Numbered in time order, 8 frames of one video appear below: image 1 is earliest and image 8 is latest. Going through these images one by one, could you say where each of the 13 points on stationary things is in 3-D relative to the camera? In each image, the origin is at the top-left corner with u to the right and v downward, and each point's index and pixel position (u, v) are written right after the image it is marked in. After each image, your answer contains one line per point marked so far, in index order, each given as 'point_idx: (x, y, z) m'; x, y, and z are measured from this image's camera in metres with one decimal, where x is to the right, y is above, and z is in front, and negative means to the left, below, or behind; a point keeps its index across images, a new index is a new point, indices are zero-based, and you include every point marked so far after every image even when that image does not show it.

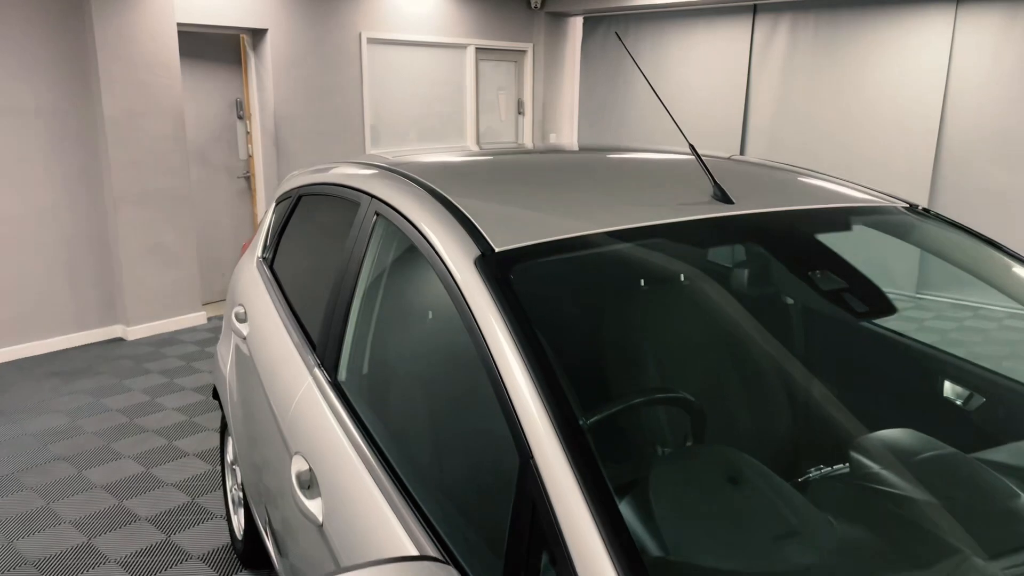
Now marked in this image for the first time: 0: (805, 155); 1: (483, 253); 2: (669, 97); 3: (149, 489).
0: (+2.1, +1.0, +6.0) m
1: (-0.1, +0.1, +1.2) m
2: (+1.2, +1.6, +6.7) m
3: (-1.2, -0.7, +2.7) m
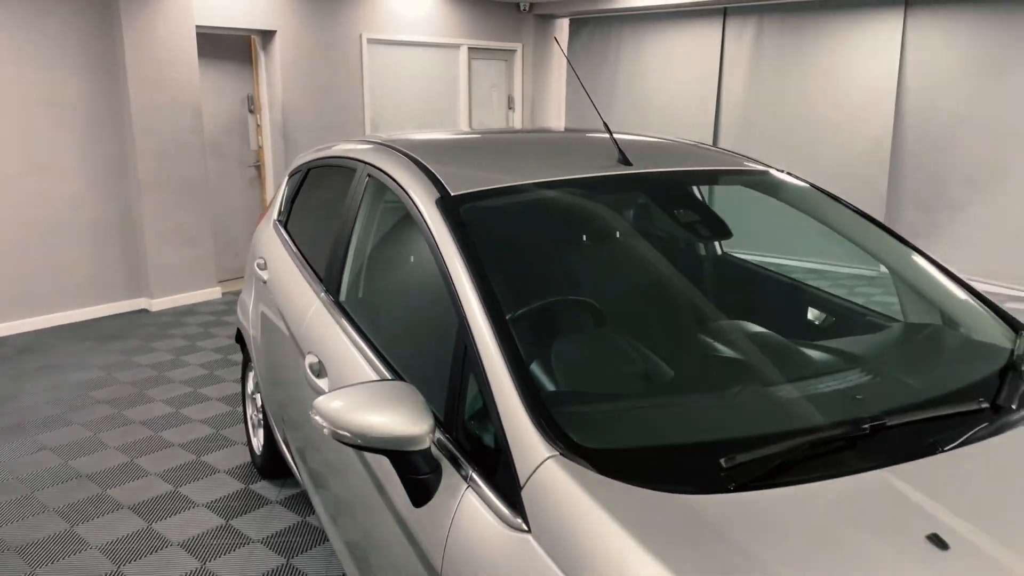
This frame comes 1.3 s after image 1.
0: (+2.0, +1.1, +6.5) m
1: (-0.2, +0.2, +1.7) m
2: (+1.1, +1.7, +7.2) m
3: (-1.3, -0.5, +3.2) m
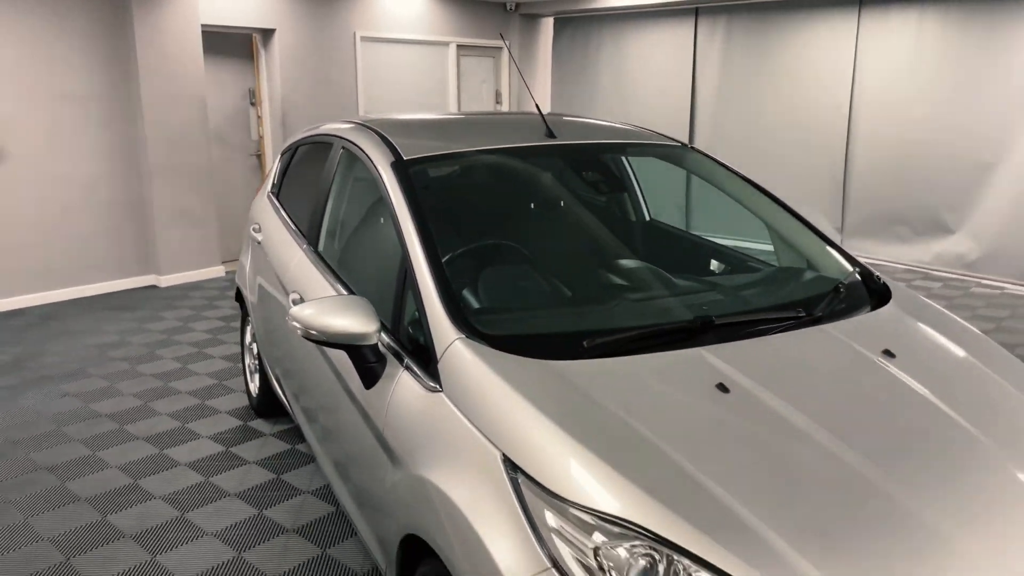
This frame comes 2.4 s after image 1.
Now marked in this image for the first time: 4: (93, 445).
0: (+1.9, +1.3, +6.8) m
1: (-0.3, +0.3, +2.1) m
2: (+1.0, +1.9, +7.6) m
3: (-1.5, -0.4, +3.6) m
4: (-1.5, -0.6, +3.0) m
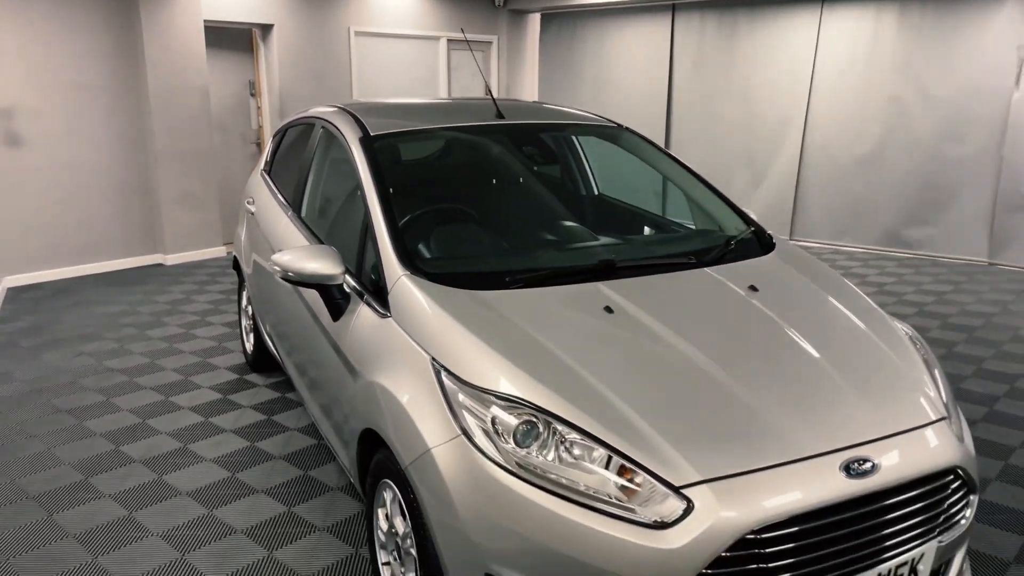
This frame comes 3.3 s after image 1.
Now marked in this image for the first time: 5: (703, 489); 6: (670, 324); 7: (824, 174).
0: (+1.8, +1.4, +7.2) m
1: (-0.5, +0.5, +2.5) m
2: (+0.9, +2.0, +7.9) m
3: (-1.6, -0.2, +4.0) m
4: (-1.7, -0.4, +3.3) m
5: (+0.3, -0.3, +1.4) m
6: (+0.3, -0.1, +1.8) m
7: (+2.5, +0.9, +6.6) m
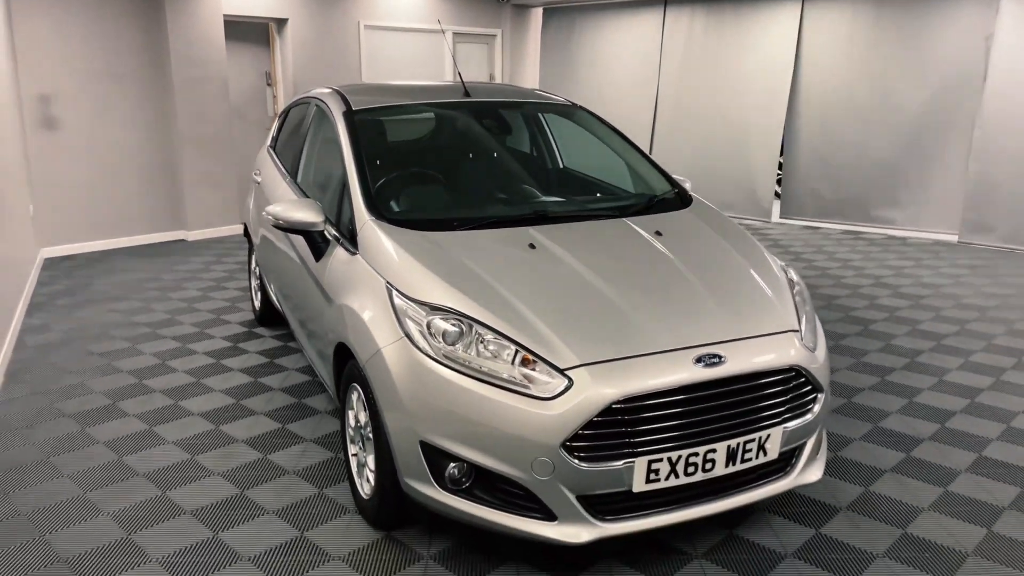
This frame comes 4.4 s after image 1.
0: (+1.8, +1.6, +7.6) m
1: (-0.6, +0.6, +2.9) m
2: (+0.9, +2.2, +8.3) m
3: (-1.7, -0.1, +4.5) m
4: (-1.8, -0.2, +3.8) m
5: (+0.2, -0.2, +1.8) m
6: (+0.2, +0.1, +2.2) m
7: (+2.5, +1.1, +6.9) m
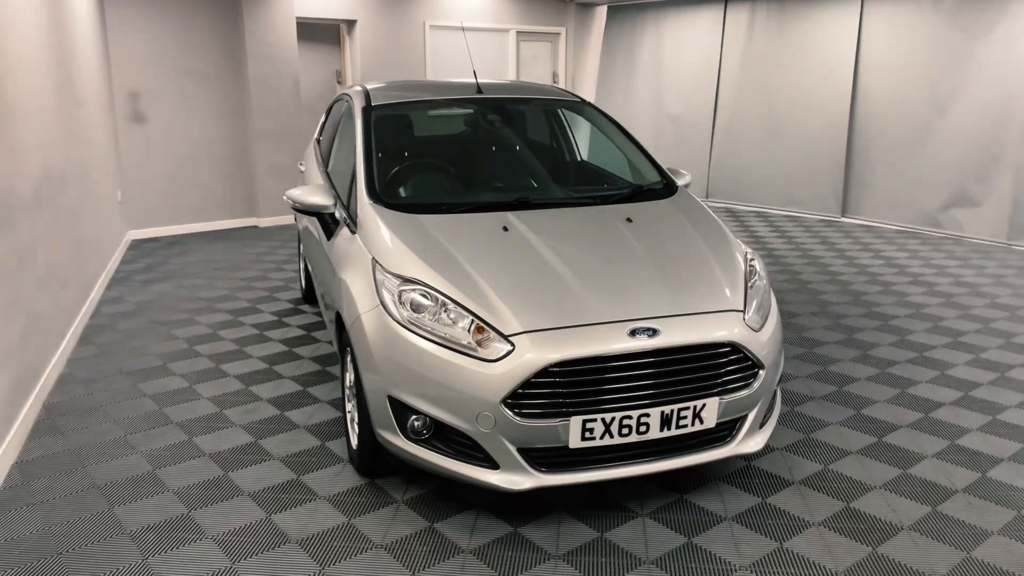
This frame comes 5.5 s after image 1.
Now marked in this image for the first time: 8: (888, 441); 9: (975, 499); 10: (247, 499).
0: (+2.3, +1.6, +7.6) m
1: (-0.6, +0.7, +3.2) m
2: (+1.6, +2.3, +8.4) m
3: (-1.5, +0.1, +4.9) m
4: (-1.7, -0.1, +4.2) m
5: (0.0, -0.1, +2.0) m
6: (+0.1, +0.1, +2.4) m
7: (+2.9, +1.1, +6.9) m
8: (+1.2, -0.5, +2.7) m
9: (+1.3, -0.6, +2.3) m
10: (-0.8, -0.6, +2.3) m
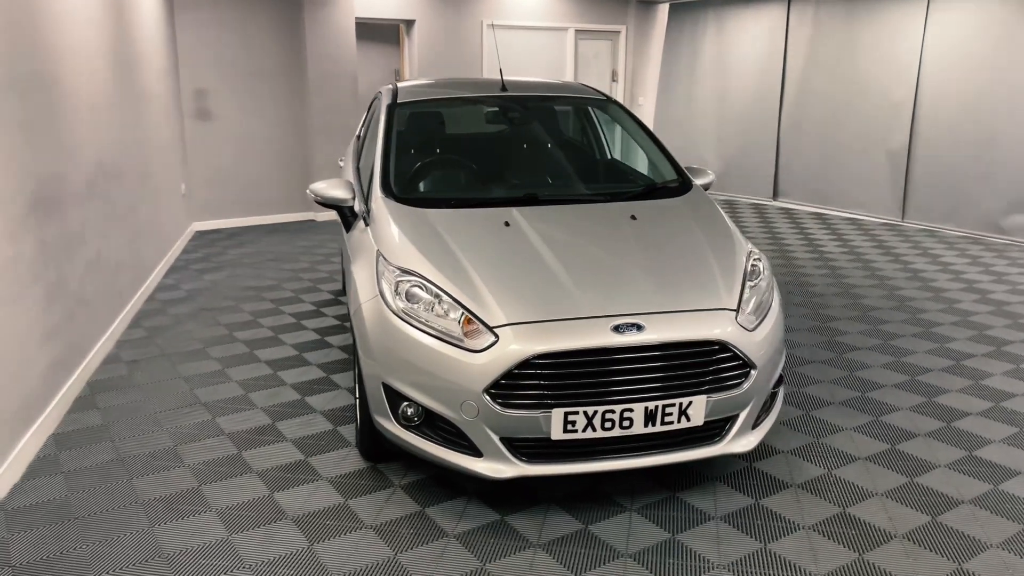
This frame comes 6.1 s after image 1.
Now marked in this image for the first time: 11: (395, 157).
0: (+2.8, +1.6, +7.4) m
1: (-0.5, +0.7, +3.3) m
2: (+2.2, +2.2, +8.2) m
3: (-1.2, +0.1, +5.1) m
4: (-1.5, -0.1, +4.4) m
5: (0.0, -0.1, +2.1) m
6: (+0.1, +0.2, +2.4) m
7: (+3.4, +1.0, +6.6) m
8: (+1.3, -0.5, +2.6) m
9: (+1.3, -0.6, +2.2) m
10: (-0.8, -0.6, +2.5) m
11: (-0.4, +0.5, +3.0) m
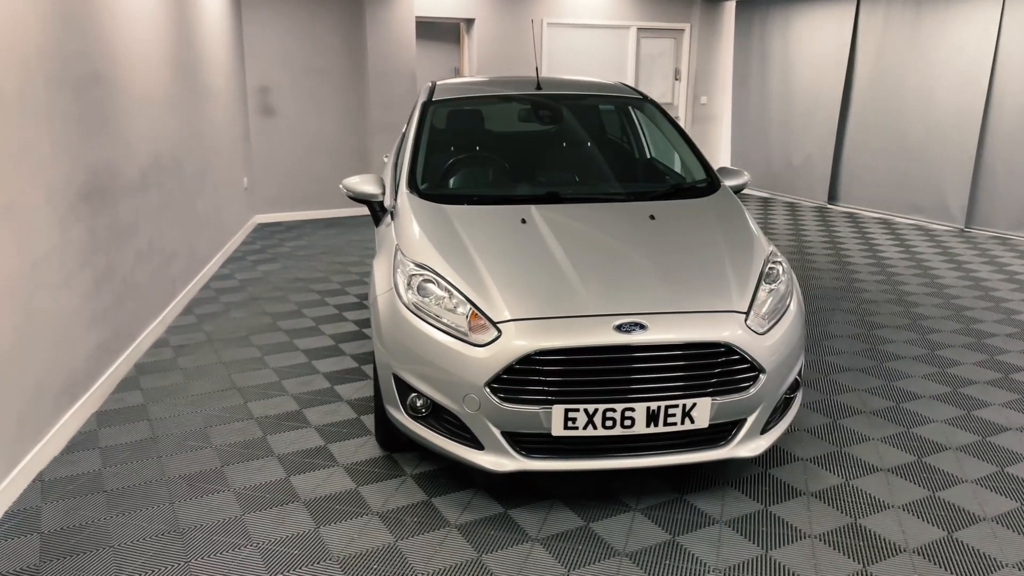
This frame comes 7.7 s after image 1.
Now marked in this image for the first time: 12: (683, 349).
0: (+3.3, +1.5, +7.1) m
1: (-0.3, +0.8, +3.4) m
2: (+2.8, +2.2, +8.0) m
3: (-1.0, +0.2, +5.2) m
4: (-1.3, 0.0, +4.6) m
5: (0.0, -0.1, +2.1) m
6: (+0.1, +0.2, +2.4) m
7: (+3.8, +1.0, +6.3) m
8: (+1.3, -0.5, +2.6) m
9: (+1.3, -0.6, +2.2) m
10: (-0.7, -0.5, +2.6) m
11: (-0.3, +0.5, +3.1) m
12: (+0.4, -0.2, +2.1) m
